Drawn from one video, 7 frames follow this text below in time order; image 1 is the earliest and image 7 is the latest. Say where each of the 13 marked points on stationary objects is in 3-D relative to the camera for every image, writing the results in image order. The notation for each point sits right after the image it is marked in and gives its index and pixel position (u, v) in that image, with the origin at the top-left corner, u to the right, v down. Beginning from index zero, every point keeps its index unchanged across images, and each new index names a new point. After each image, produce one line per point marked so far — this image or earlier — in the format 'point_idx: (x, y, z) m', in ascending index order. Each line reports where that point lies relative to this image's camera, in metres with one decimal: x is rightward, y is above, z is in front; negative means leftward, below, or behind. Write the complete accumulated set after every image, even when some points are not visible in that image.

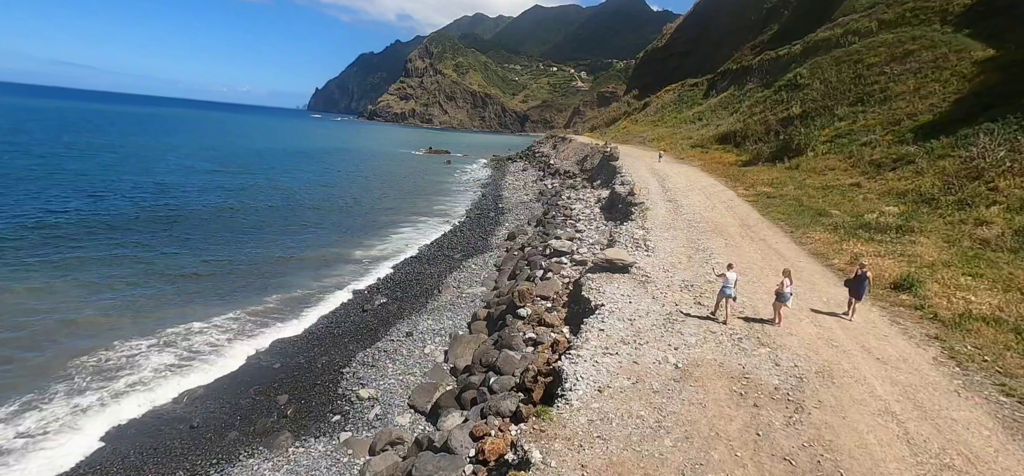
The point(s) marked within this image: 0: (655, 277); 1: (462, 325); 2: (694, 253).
0: (+4.4, -1.2, +13.3) m
1: (-2.0, -3.5, +17.0) m
2: (+6.6, -0.6, +15.7) m
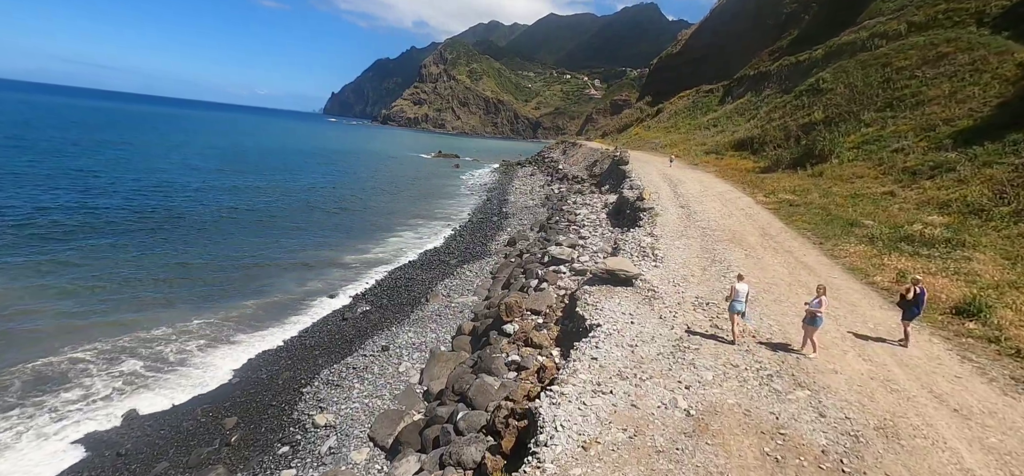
0: (+4.0, -1.5, +11.4) m
1: (-2.3, -3.6, +15.1) m
2: (+6.3, -0.9, +13.7) m
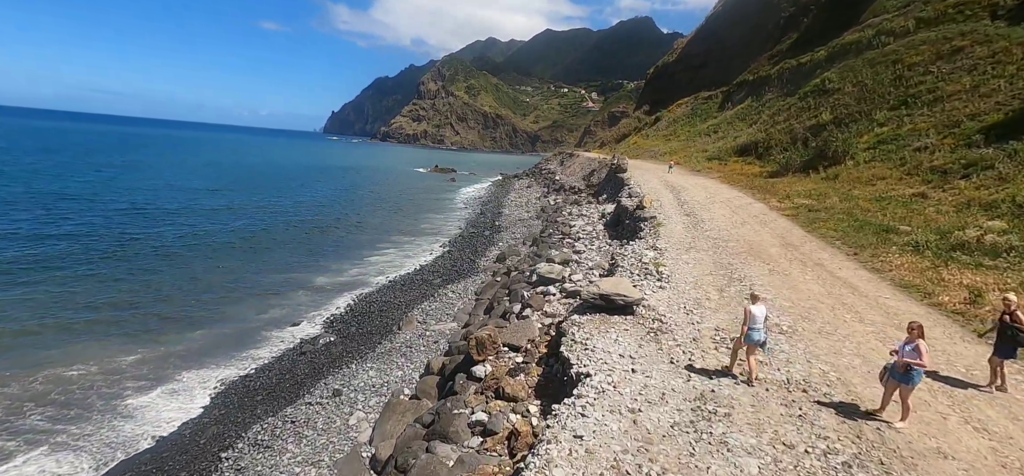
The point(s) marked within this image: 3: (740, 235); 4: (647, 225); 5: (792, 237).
0: (+3.3, -1.8, +8.9) m
1: (-3.0, -4.2, +12.6) m
2: (+5.6, -1.2, +11.2) m
3: (+8.8, +0.1, +16.6) m
4: (+5.9, +0.5, +18.8) m
5: (+10.5, 0.0, +16.1) m
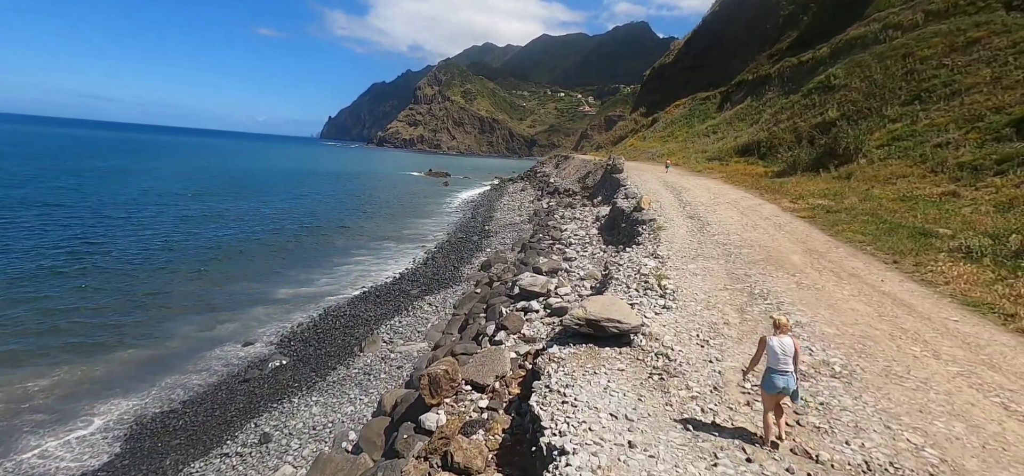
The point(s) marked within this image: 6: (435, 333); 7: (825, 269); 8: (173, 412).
0: (+2.6, -1.9, +6.6) m
1: (-3.6, -4.3, +10.2) m
2: (+4.9, -1.3, +8.9) m
3: (+8.0, -0.1, +14.4) m
4: (+5.2, +0.3, +16.6) m
5: (+9.8, -0.1, +13.9) m
6: (-2.7, -3.4, +15.2) m
7: (+8.1, -0.8, +11.2) m
8: (-9.5, -4.9, +12.1) m
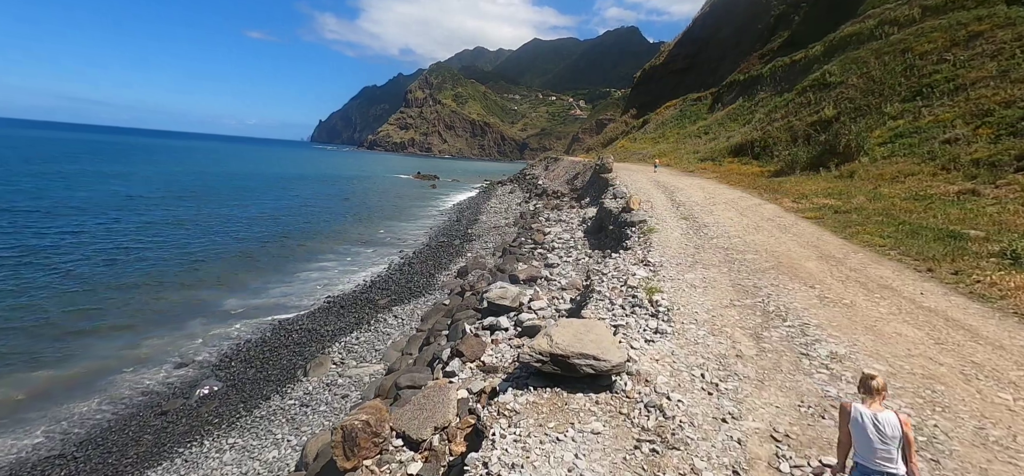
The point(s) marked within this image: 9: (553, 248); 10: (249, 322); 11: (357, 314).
0: (+1.9, -1.9, +4.6) m
1: (-4.5, -4.4, +8.1) m
2: (+4.1, -1.4, +7.0) m
3: (+7.1, -0.2, +12.5) m
4: (+4.2, +0.2, +14.7) m
5: (+8.9, -0.2, +12.1) m
6: (-3.7, -3.5, +13.1) m
7: (+7.3, -0.9, +9.3) m
8: (-10.3, -5.1, +9.9) m
9: (+1.9, -0.5, +19.8) m
10: (-10.9, -3.5, +17.9) m
11: (-6.8, -3.3, +18.9) m
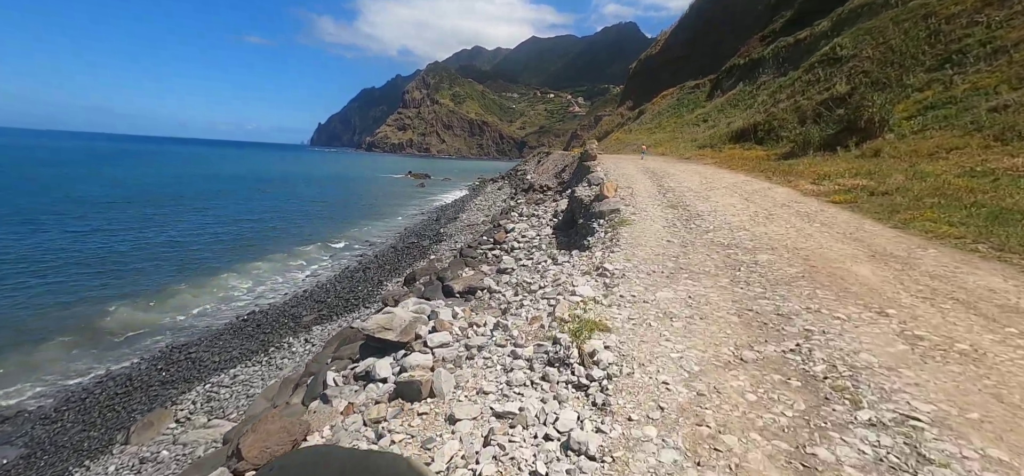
0: (0.0, -1.9, +0.8) m
1: (-6.3, -4.5, +4.3) m
2: (+2.2, -1.3, +3.2) m
3: (+5.2, 0.0, +8.7) m
4: (+2.3, +0.3, +10.8) m
5: (+7.0, 0.0, +8.2) m
6: (-5.5, -3.5, +9.3) m
7: (+5.4, -0.7, +5.4) m
8: (-12.1, -5.3, +6.1) m
9: (0.0, -0.4, +16.0) m
10: (-12.7, -3.7, +14.2) m
11: (-8.6, -3.4, +15.1) m
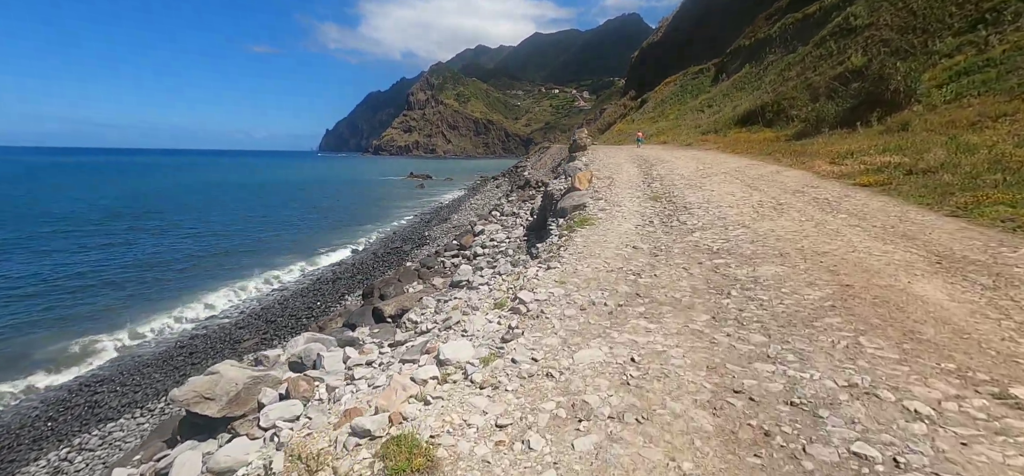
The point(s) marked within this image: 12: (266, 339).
0: (-1.5, -2.1, -1.5) m
1: (-7.6, -5.0, +2.1) m
2: (+0.7, -1.4, +0.7) m
3: (+3.9, 0.0, +6.2) m
4: (+1.0, +0.2, +8.4) m
5: (+5.6, 0.0, +5.7) m
6: (-6.7, -3.9, +7.1) m
7: (+4.0, -0.7, +2.9) m
8: (-13.4, -5.9, +4.0) m
9: (-1.1, -0.5, +13.6) m
10: (-13.8, -4.3, +12.1) m
11: (-9.7, -3.9, +12.9) m
12: (-8.4, -3.4, +14.8) m
